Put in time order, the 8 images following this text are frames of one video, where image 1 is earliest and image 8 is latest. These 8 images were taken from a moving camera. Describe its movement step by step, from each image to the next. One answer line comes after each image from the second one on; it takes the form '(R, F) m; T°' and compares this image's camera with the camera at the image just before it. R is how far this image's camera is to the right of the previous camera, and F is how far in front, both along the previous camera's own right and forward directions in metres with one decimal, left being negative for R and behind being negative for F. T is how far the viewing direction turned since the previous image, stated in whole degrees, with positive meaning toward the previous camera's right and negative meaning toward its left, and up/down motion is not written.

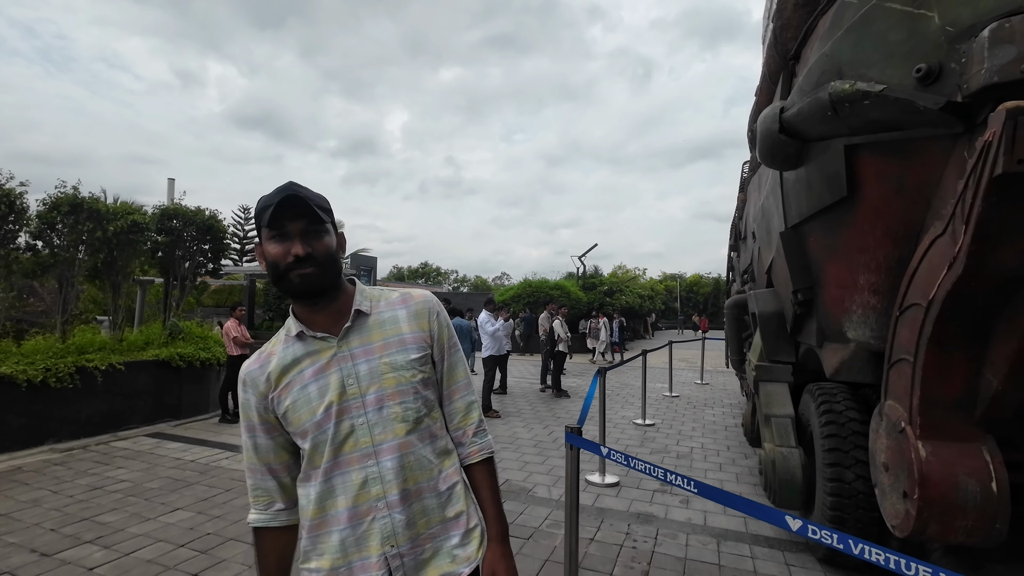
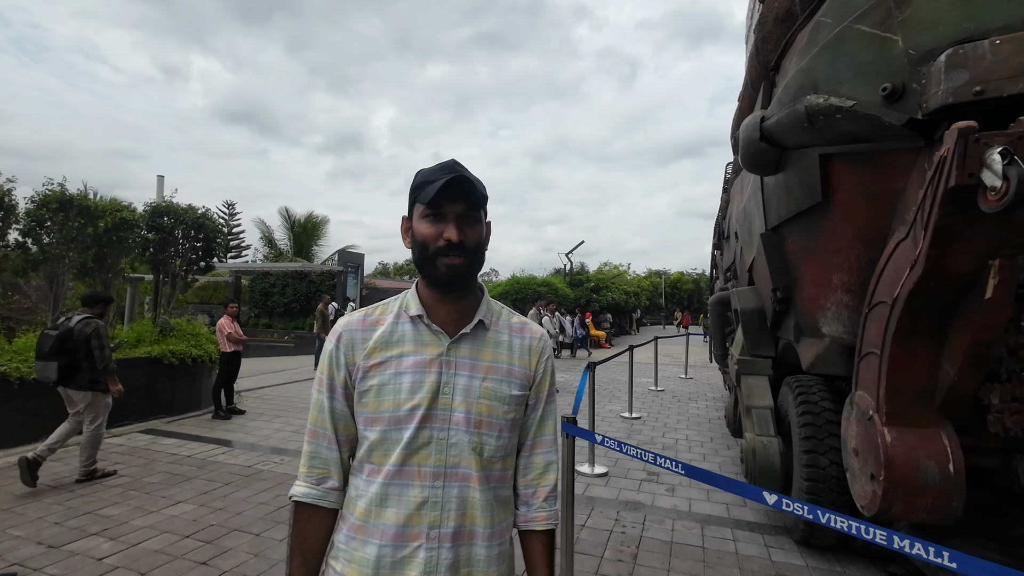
(-0.1, -0.2) m; +2°
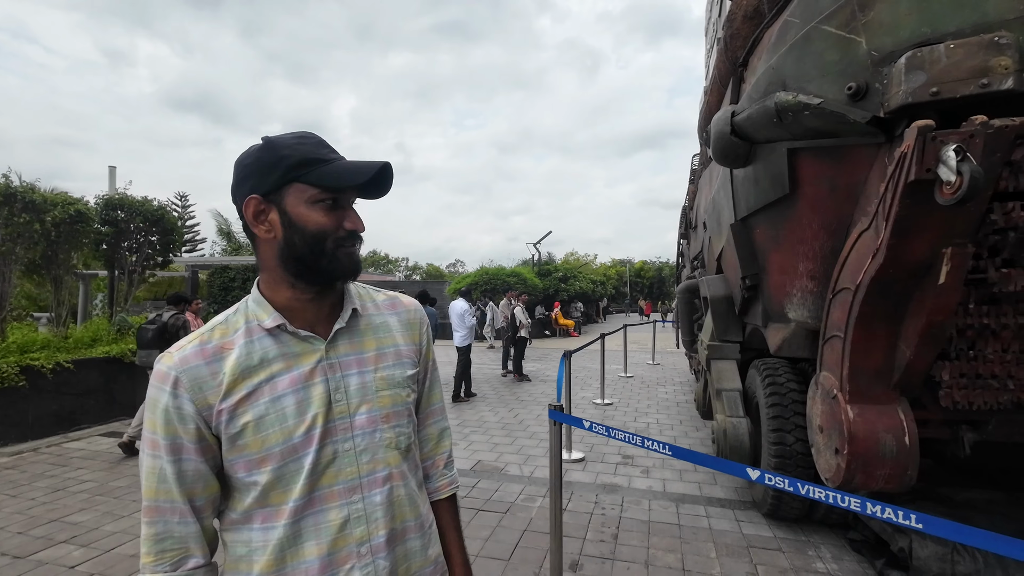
(-0.1, -0.1) m; +4°
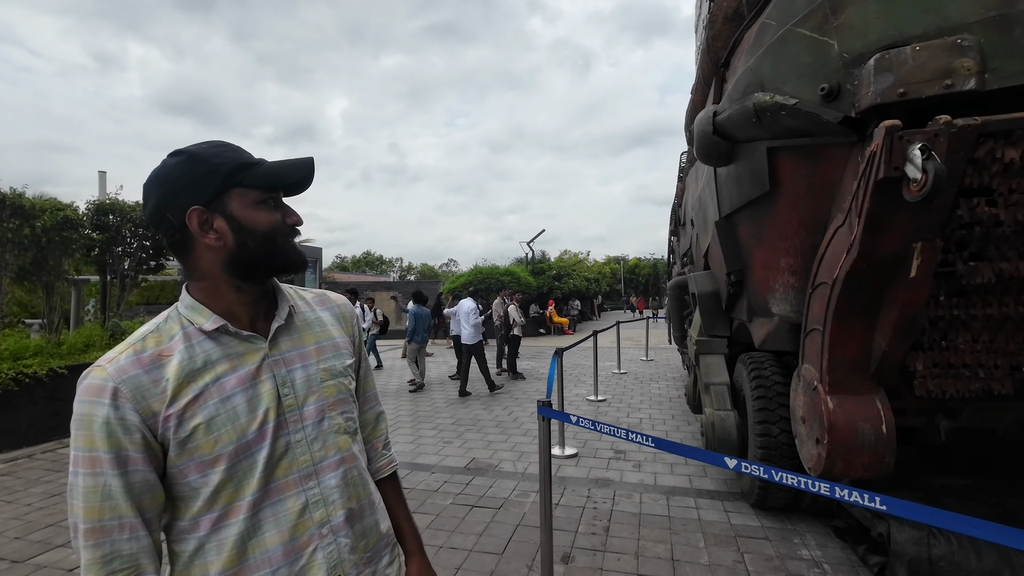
(0.0, -0.1) m; +1°
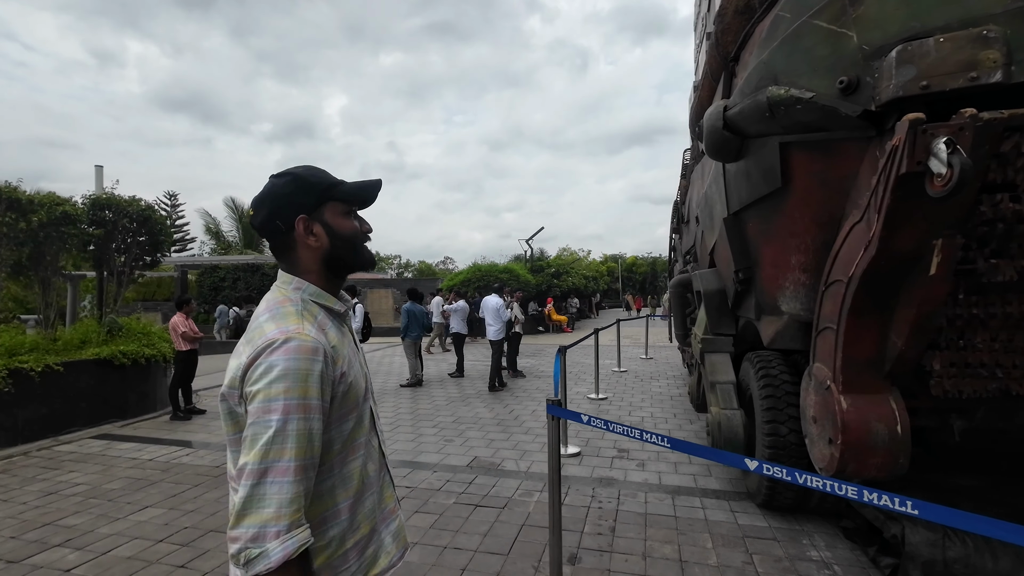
(-0.1, +0.1) m; 0°
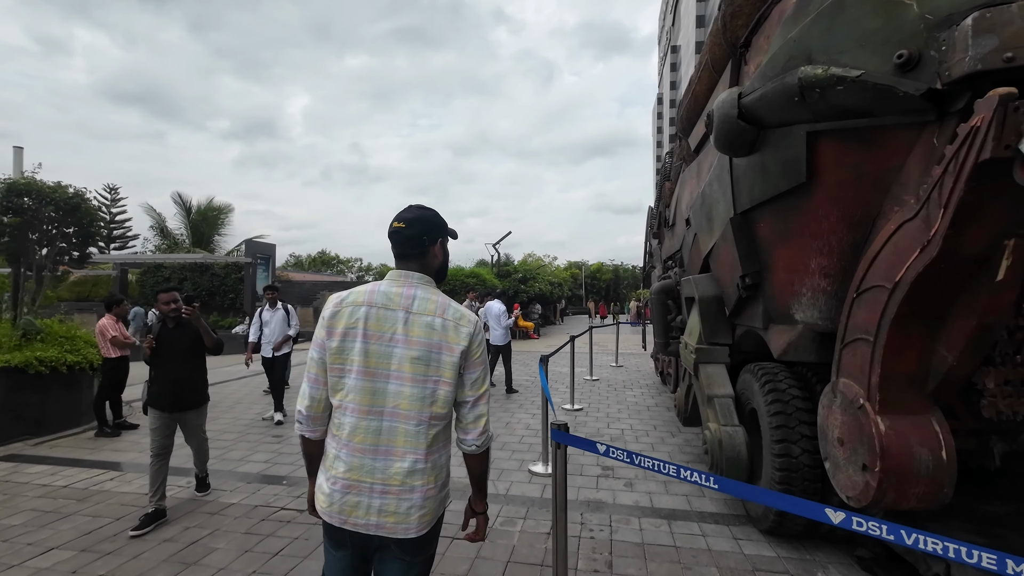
(-0.2, +0.5) m; +4°
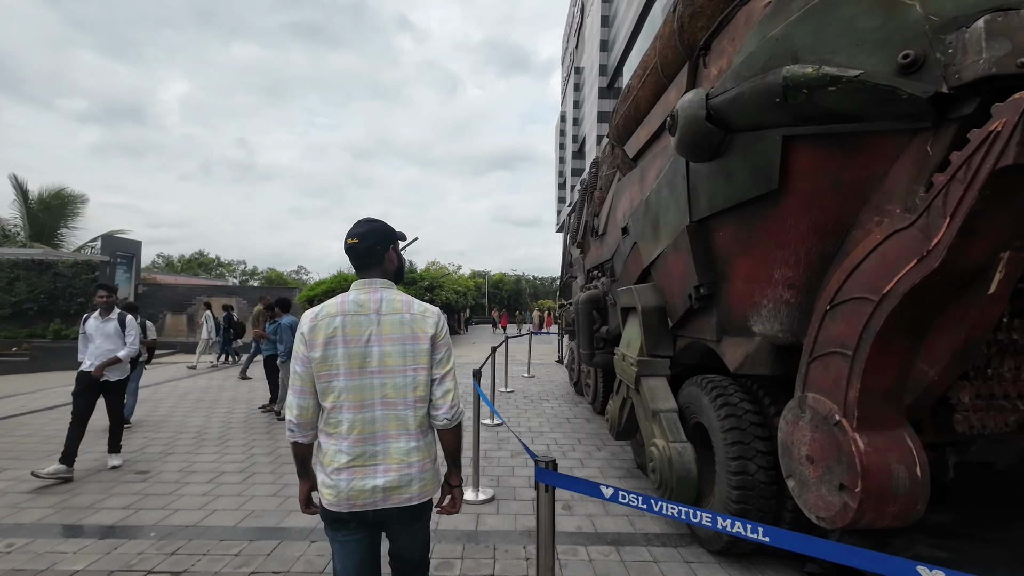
(-0.3, +0.4) m; +11°
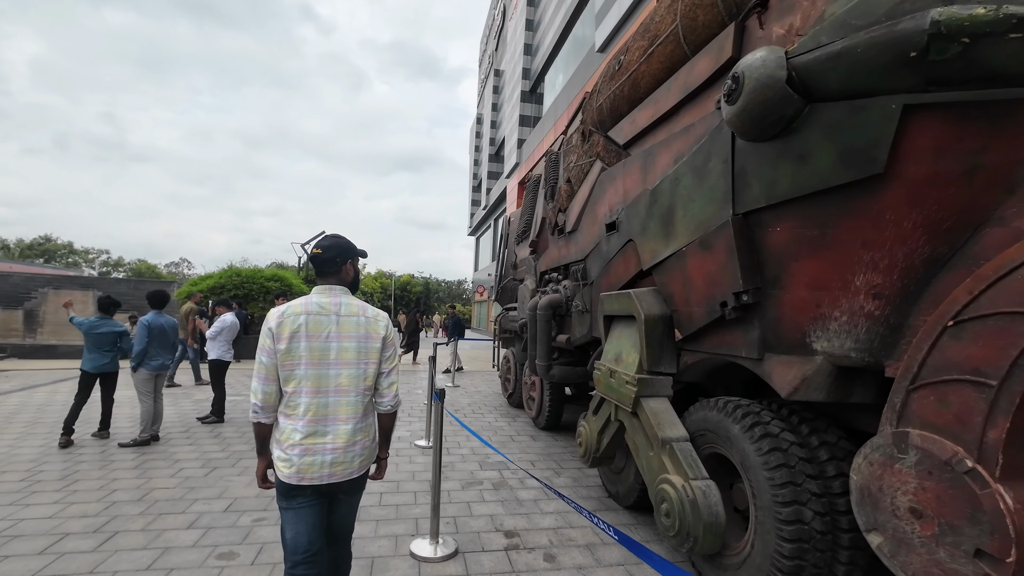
(-0.5, +0.9) m; +11°
